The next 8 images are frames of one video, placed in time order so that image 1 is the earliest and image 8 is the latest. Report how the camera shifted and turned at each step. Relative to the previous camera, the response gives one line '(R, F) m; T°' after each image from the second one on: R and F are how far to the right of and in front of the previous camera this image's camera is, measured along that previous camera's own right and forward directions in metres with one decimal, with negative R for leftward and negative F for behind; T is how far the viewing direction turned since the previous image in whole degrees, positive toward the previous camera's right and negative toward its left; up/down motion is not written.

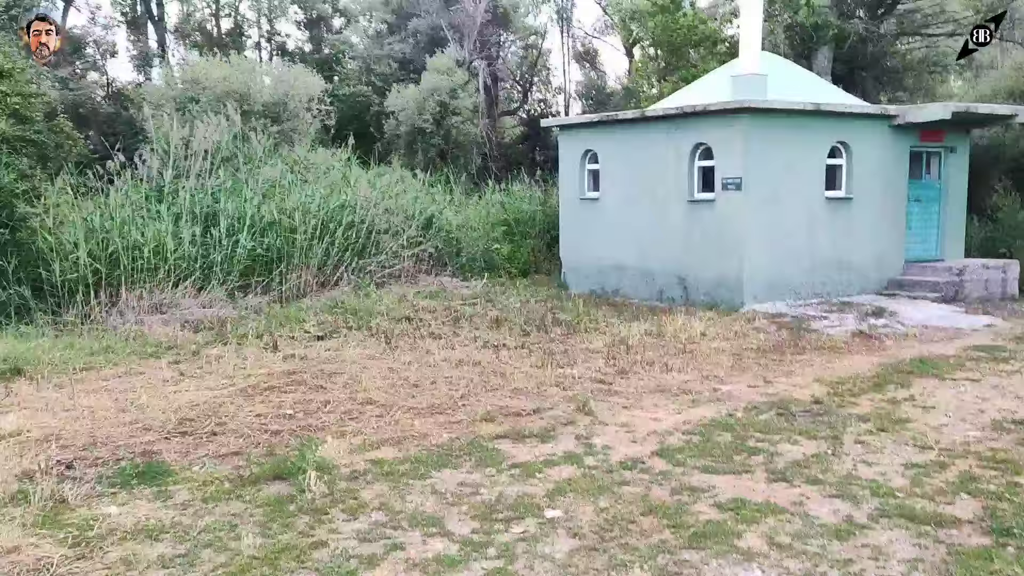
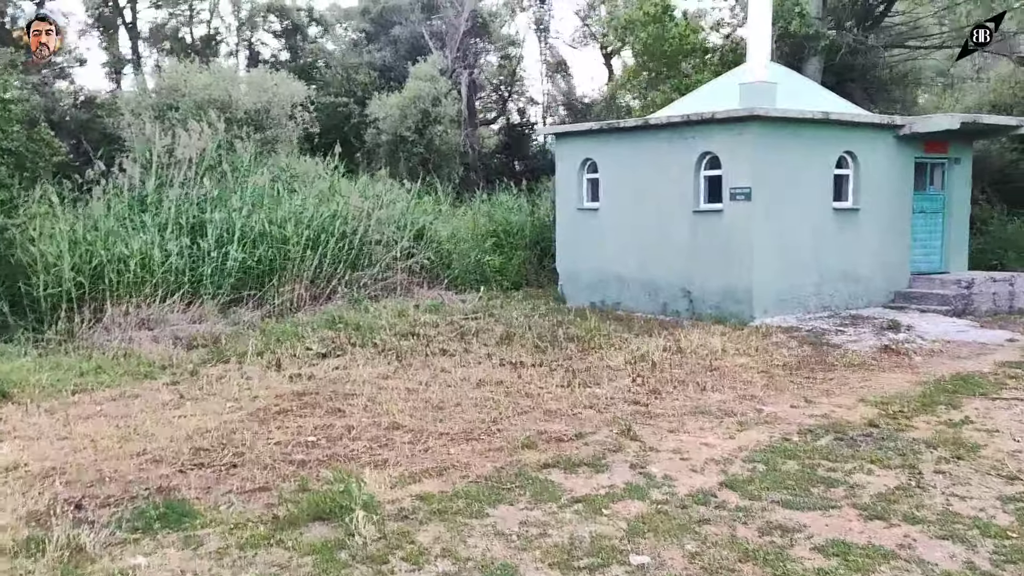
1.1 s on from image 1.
(-0.3, +0.3) m; +2°
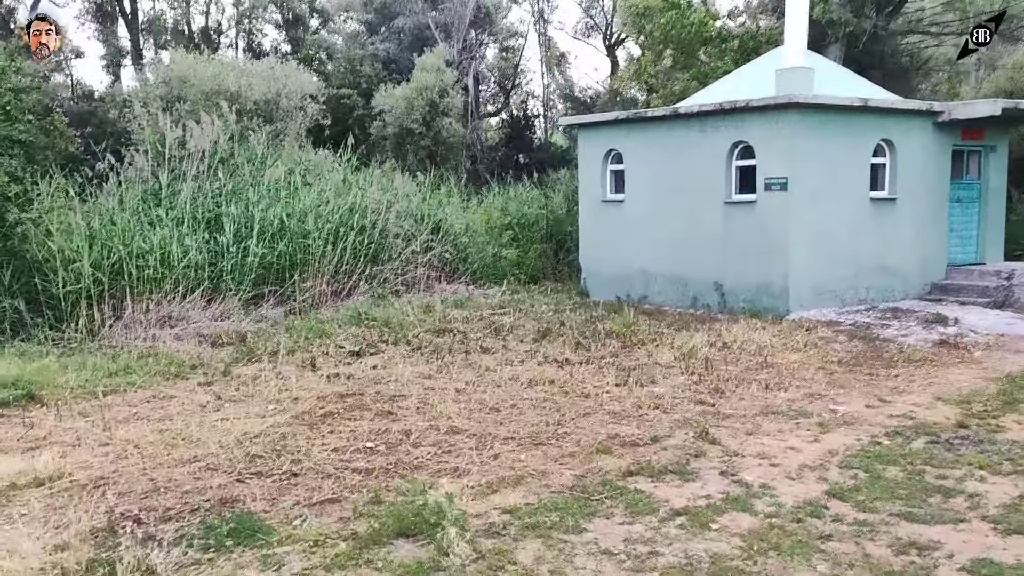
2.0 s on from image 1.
(-0.3, +0.2) m; 0°
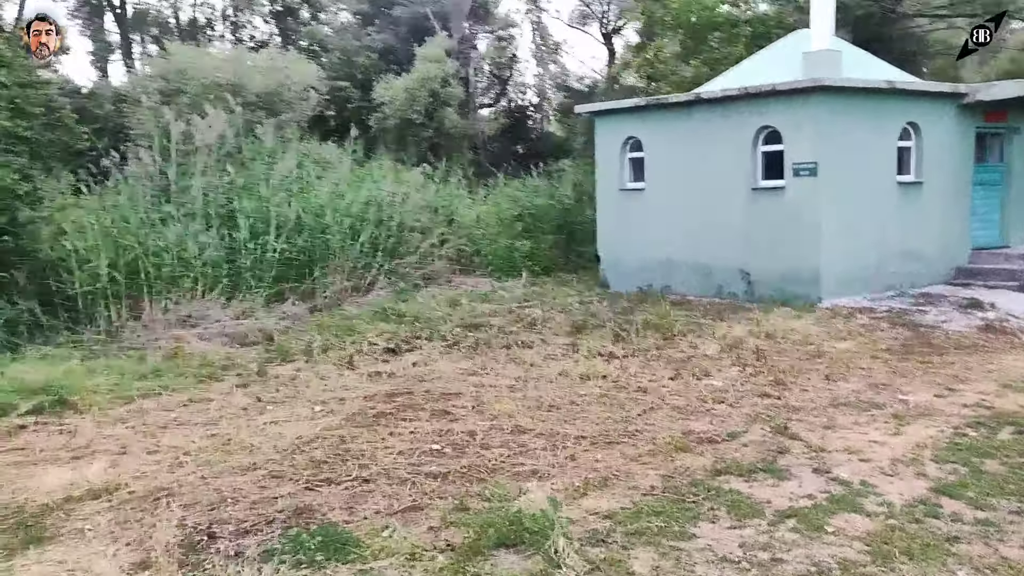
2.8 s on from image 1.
(-0.3, +0.1) m; 0°
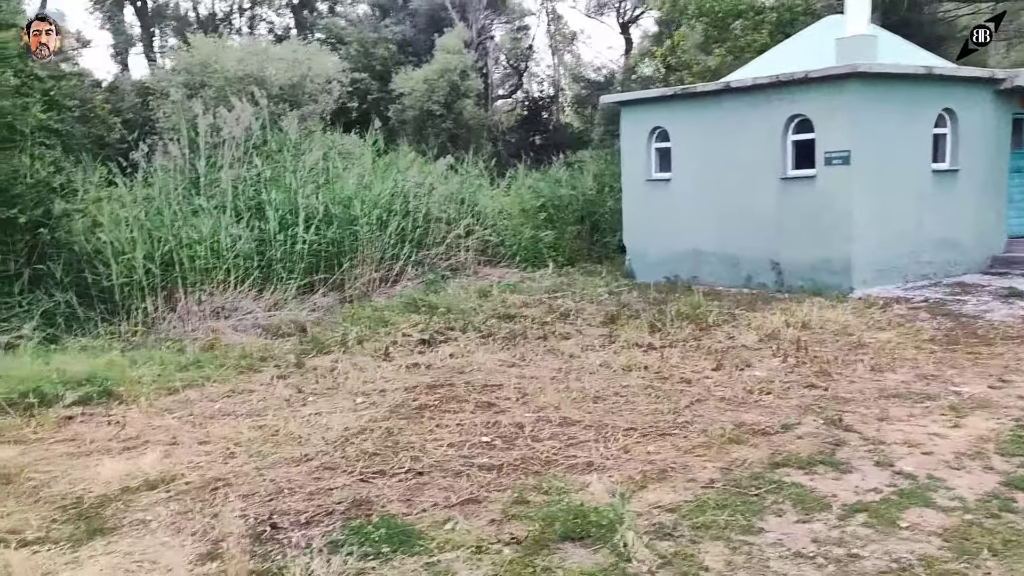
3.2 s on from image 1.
(-0.2, 0.0) m; -1°
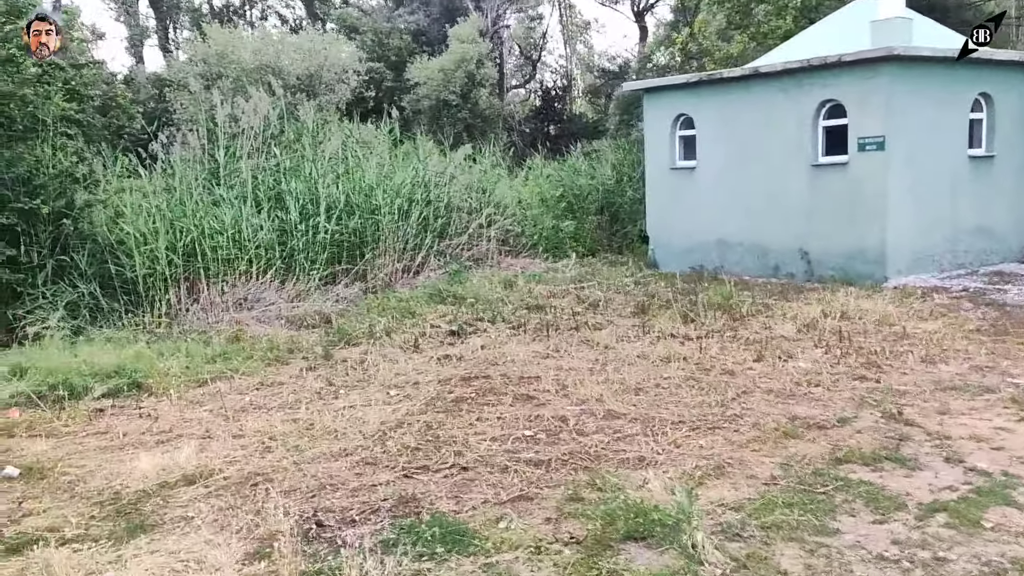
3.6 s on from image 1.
(-0.1, +0.1) m; -1°
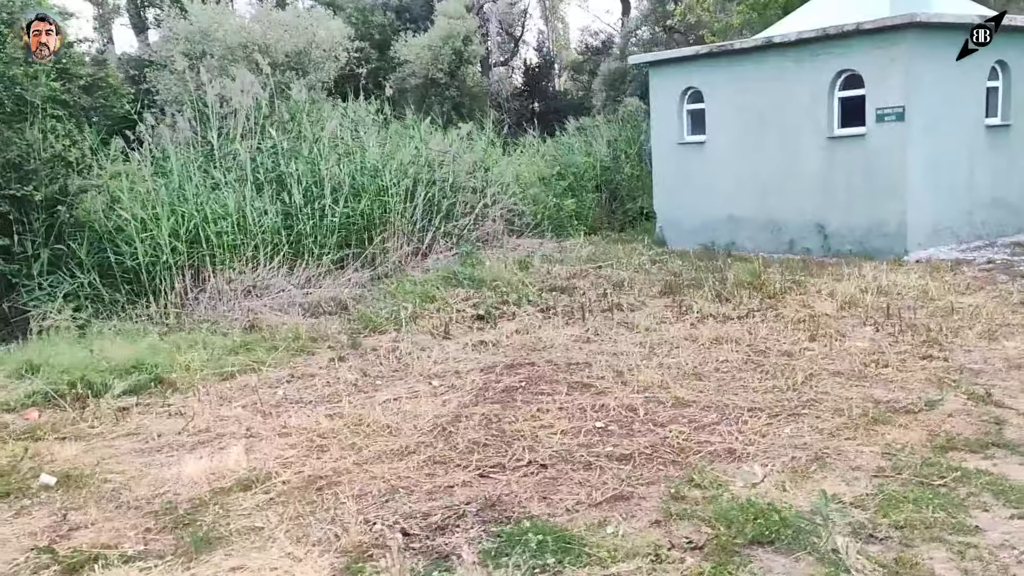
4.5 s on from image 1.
(-0.4, +0.2) m; +1°
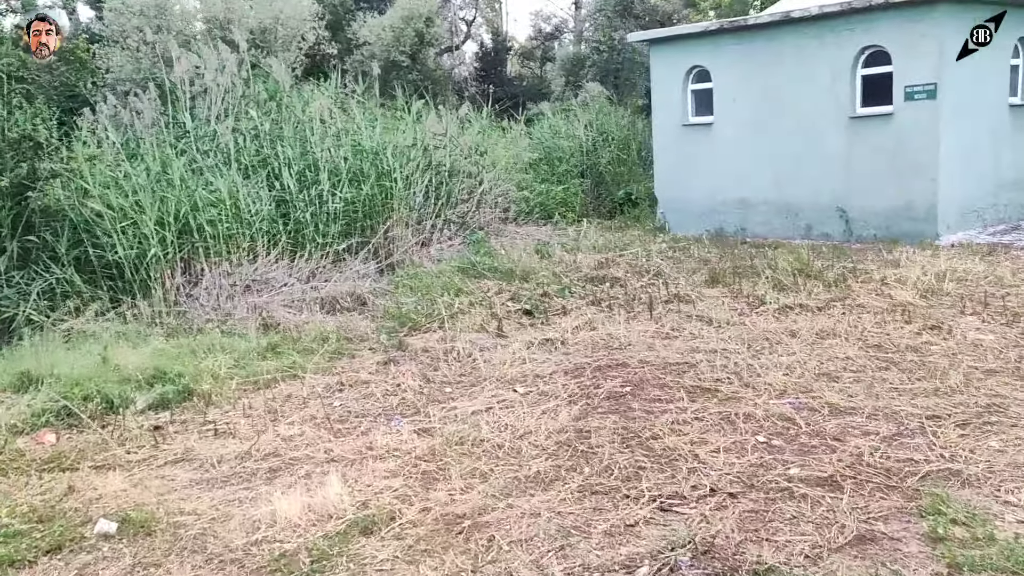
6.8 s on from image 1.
(-0.7, +0.6) m; +4°
